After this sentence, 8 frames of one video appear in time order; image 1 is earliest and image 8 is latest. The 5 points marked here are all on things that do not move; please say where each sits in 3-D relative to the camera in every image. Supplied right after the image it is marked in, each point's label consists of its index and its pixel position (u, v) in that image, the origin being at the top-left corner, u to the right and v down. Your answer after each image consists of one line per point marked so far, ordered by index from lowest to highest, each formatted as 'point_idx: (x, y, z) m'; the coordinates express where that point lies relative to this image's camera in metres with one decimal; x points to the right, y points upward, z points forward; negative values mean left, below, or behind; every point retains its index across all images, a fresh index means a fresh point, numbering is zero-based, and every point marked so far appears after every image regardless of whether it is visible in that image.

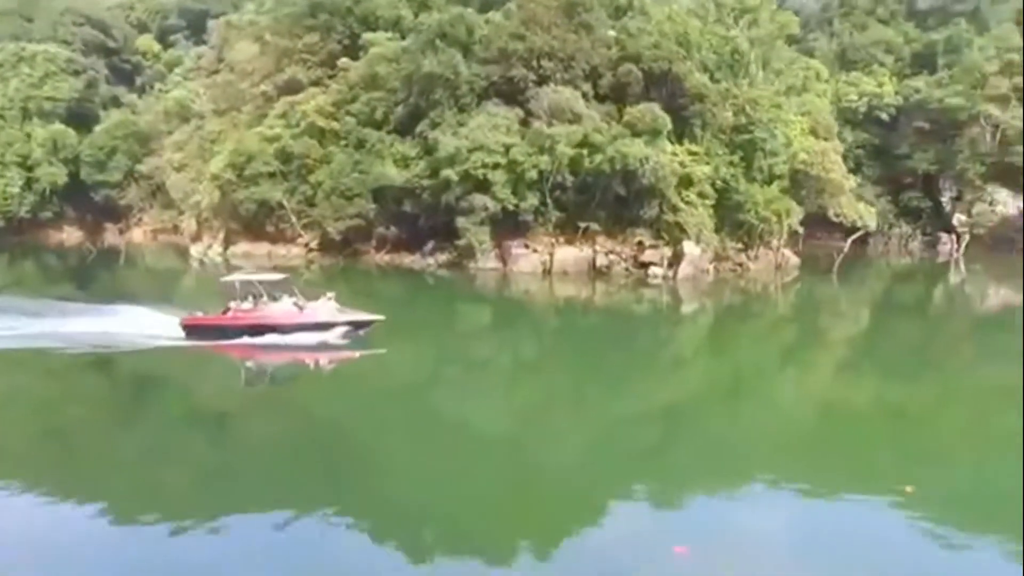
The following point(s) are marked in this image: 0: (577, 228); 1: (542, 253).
0: (+1.6, +1.7, +17.7) m
1: (+0.6, +1.1, +18.0) m
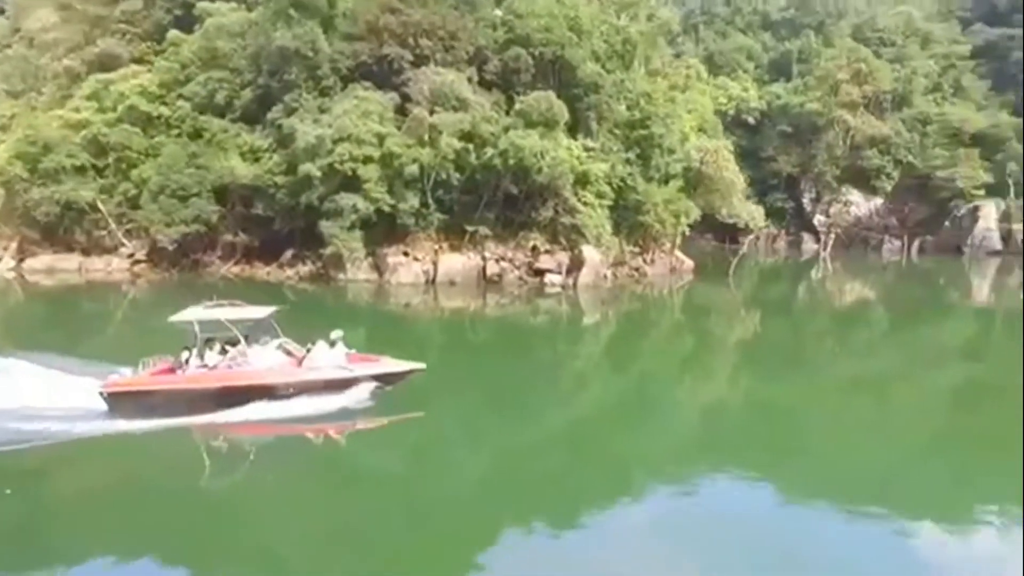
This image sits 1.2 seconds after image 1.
0: (-1.1, +1.3, +14.2) m
1: (-2.1, +0.6, +14.4) m
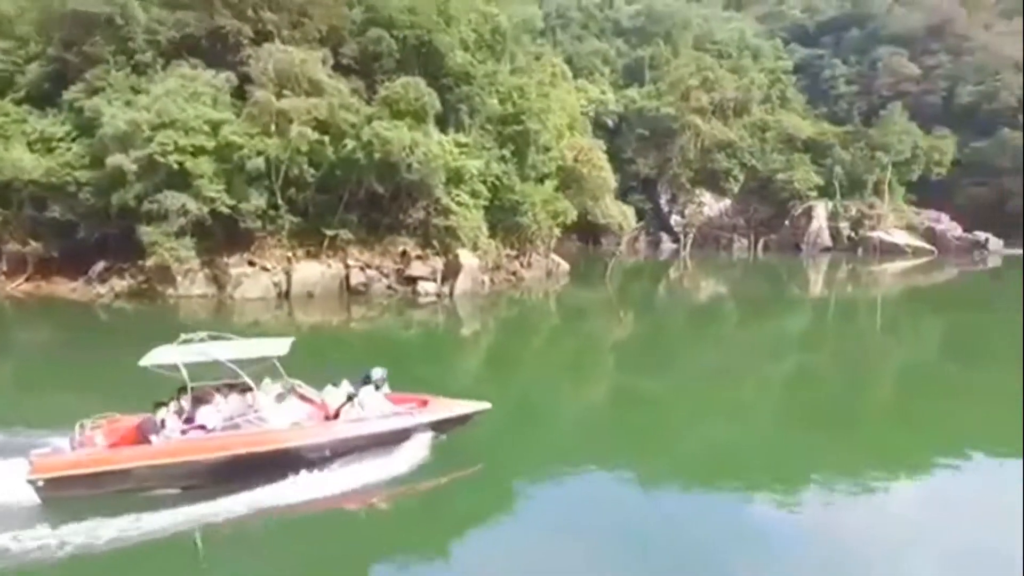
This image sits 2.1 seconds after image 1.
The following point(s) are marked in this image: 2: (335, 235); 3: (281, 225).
0: (-3.5, +0.9, +11.5) m
1: (-4.4, +0.2, +11.4) m
2: (-3.2, +1.0, +11.5) m
3: (-4.3, +1.1, +11.5) m
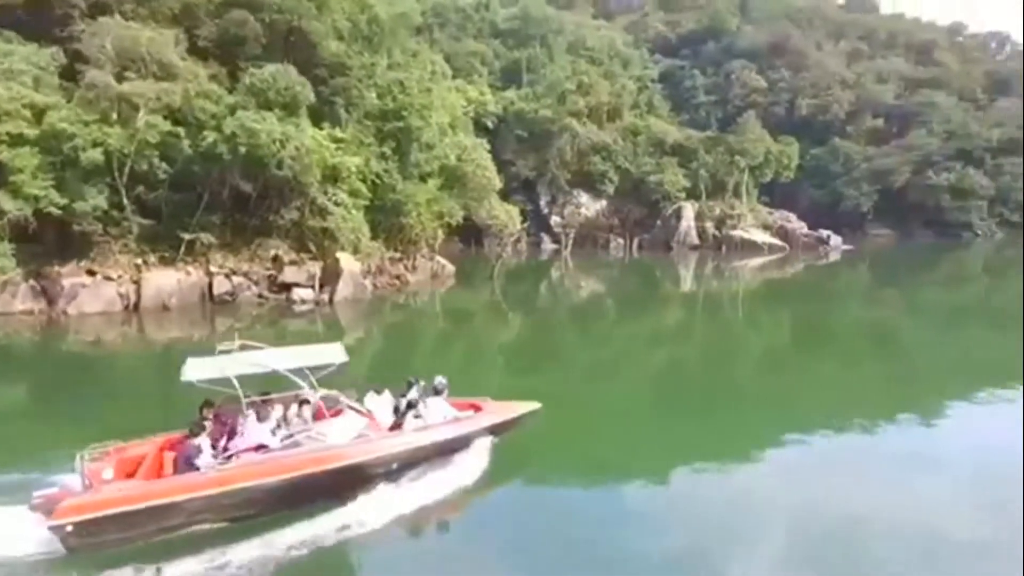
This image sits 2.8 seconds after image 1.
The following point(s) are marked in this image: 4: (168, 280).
0: (-5.2, +0.7, +9.8) m
1: (-6.1, 0.0, +9.5) m
2: (-5.0, +0.8, +9.8) m
3: (-6.1, +0.9, +9.6) m
4: (-5.4, +0.1, +9.8) m
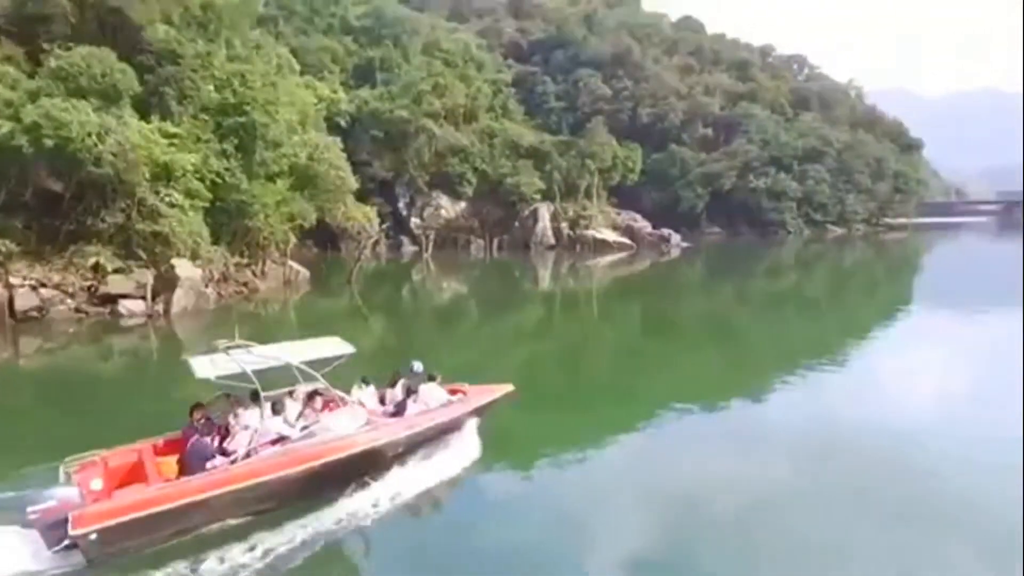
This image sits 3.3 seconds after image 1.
0: (-7.3, +0.5, +8.2) m
1: (-8.0, -0.2, +7.8) m
2: (-7.0, +0.6, +8.3) m
3: (-8.0, +0.7, +7.9) m
4: (-7.4, -0.2, +8.1) m
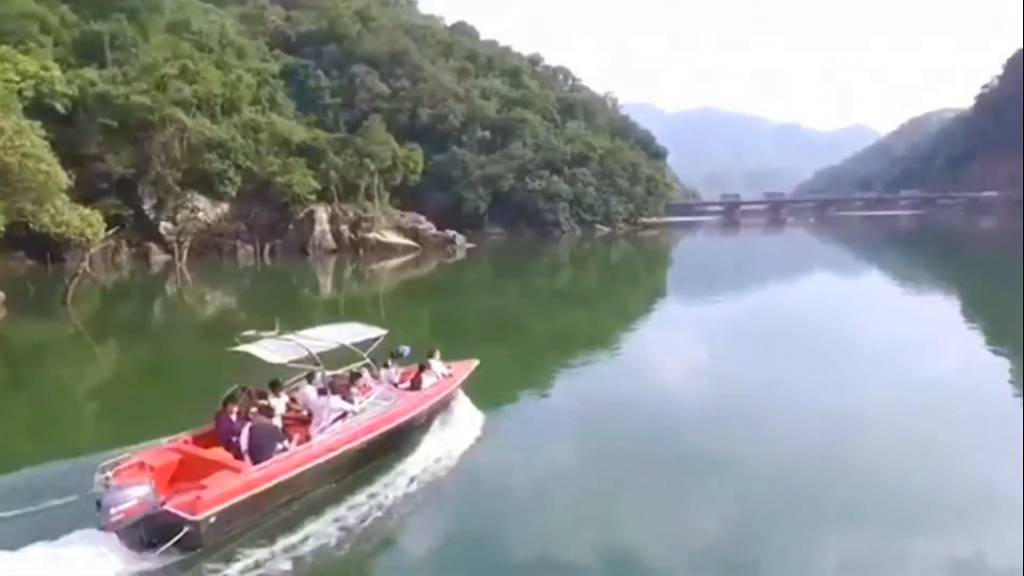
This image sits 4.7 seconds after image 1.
0: (-9.5, -0.1, +3.5) m
1: (-10.1, -0.8, +2.8) m
2: (-9.4, 0.0, +3.6) m
3: (-10.2, 0.0, +2.9) m
4: (-9.6, -0.8, +3.4) m
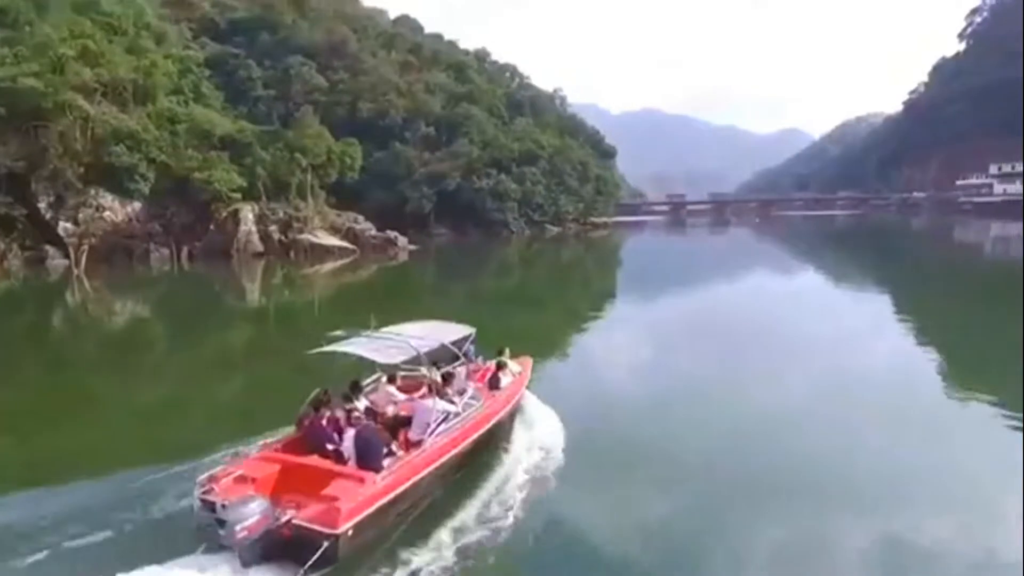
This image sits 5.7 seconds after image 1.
0: (-9.8, -0.6, -0.6) m
1: (-10.2, -1.3, -1.4) m
2: (-9.6, -0.5, -0.5) m
3: (-10.3, -0.4, -1.3) m
4: (-9.8, -1.3, -0.8) m
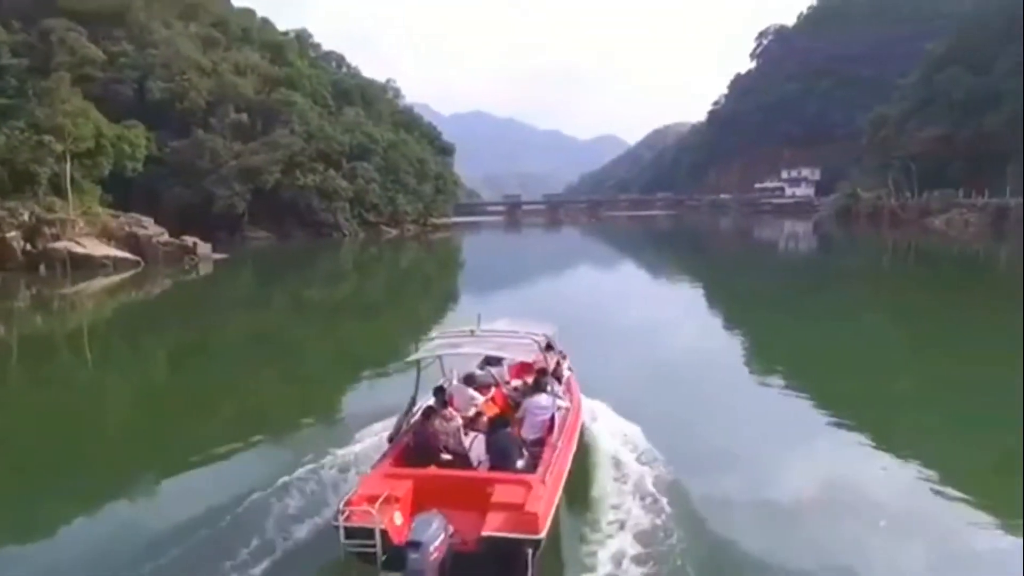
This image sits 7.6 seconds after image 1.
0: (-7.5, -1.7, -9.4) m
1: (-7.7, -2.5, -10.2) m
2: (-7.3, -1.6, -9.3) m
3: (-7.9, -1.6, -10.2) m
4: (-7.5, -2.4, -9.6) m
